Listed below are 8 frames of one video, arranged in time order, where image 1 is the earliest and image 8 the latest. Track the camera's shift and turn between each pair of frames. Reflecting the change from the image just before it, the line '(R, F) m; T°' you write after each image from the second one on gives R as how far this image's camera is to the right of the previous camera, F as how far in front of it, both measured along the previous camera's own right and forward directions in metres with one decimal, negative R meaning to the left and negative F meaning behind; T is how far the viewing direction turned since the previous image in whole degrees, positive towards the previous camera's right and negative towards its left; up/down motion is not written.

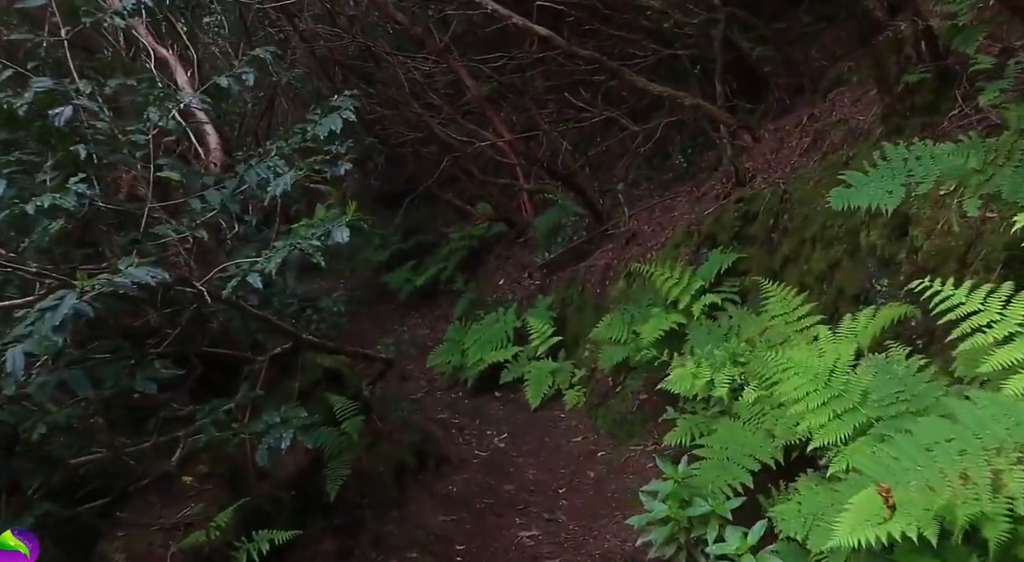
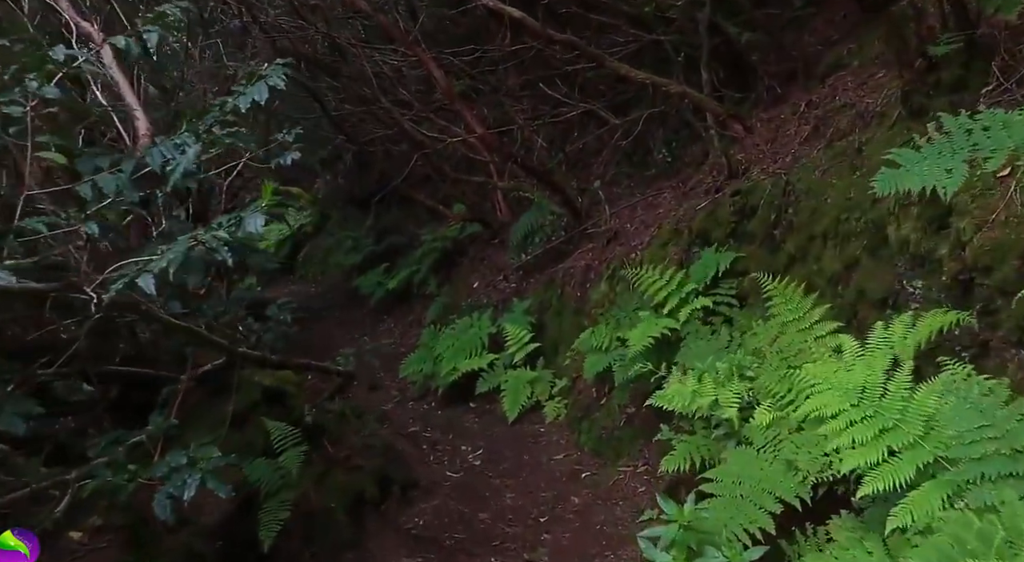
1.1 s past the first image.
(0.0, +0.7) m; +2°
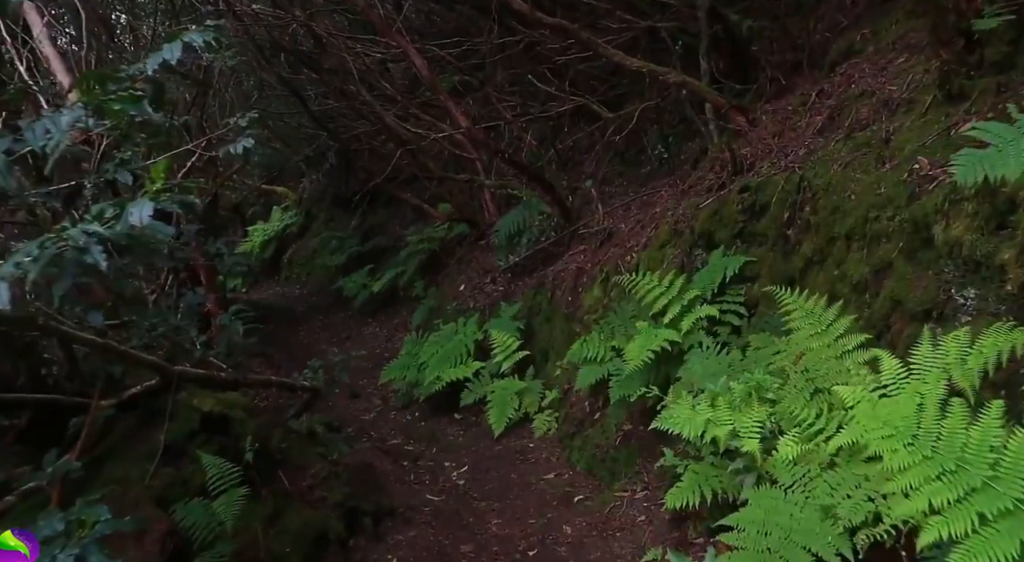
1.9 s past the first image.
(0.0, +0.6) m; +1°
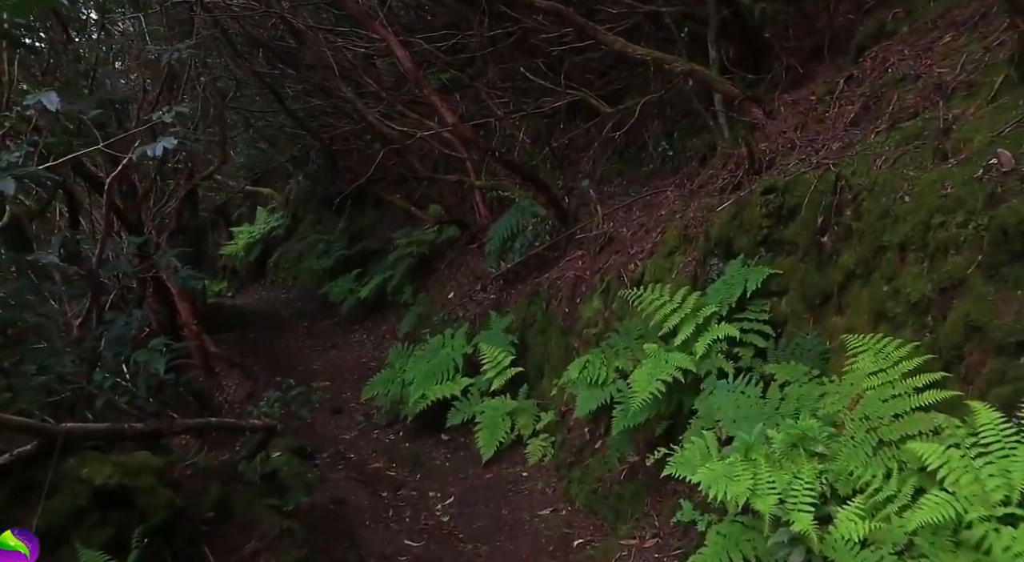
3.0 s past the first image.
(0.0, +0.7) m; 0°
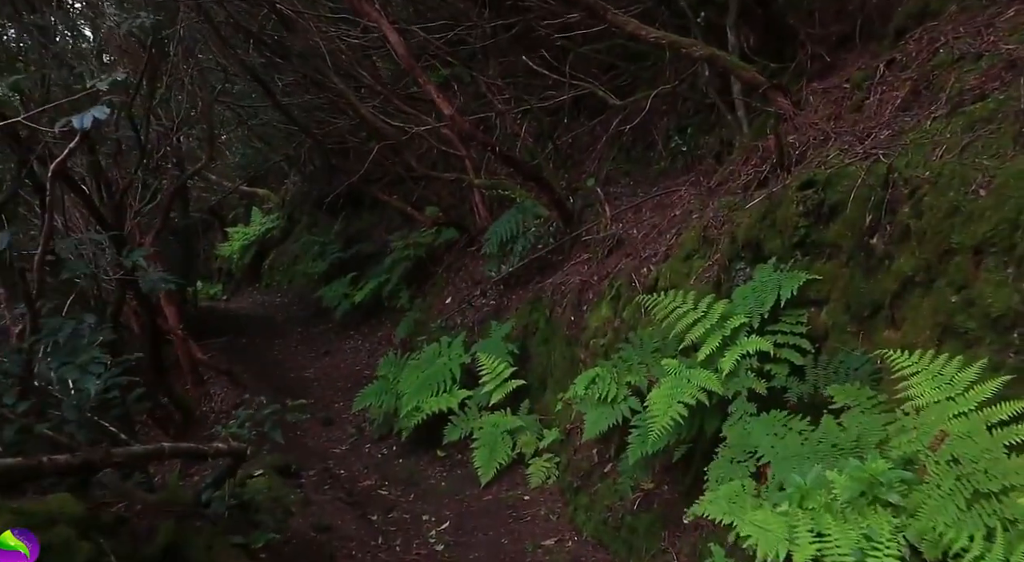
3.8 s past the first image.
(0.0, +0.6) m; 0°
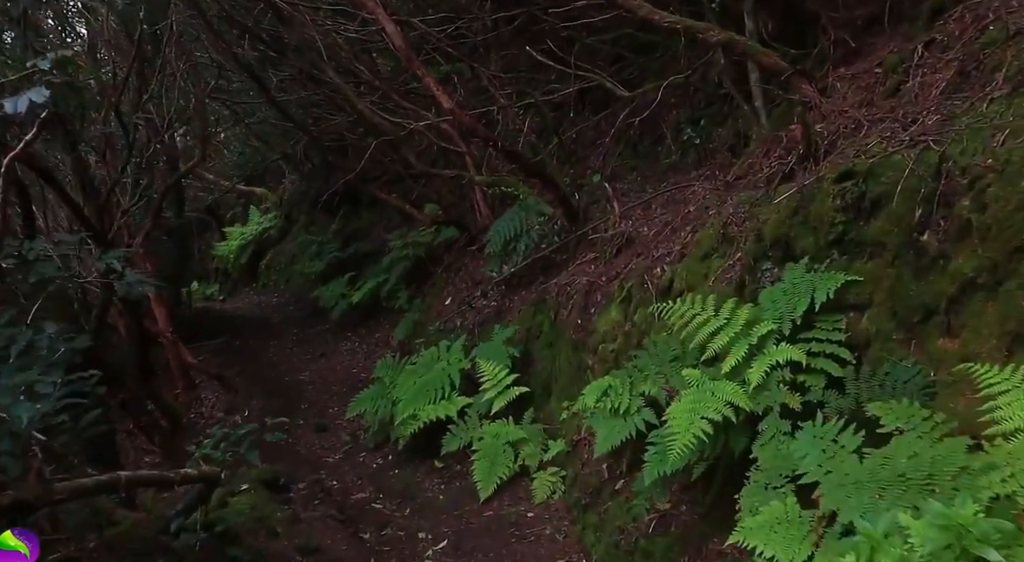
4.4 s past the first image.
(0.0, +0.4) m; 0°
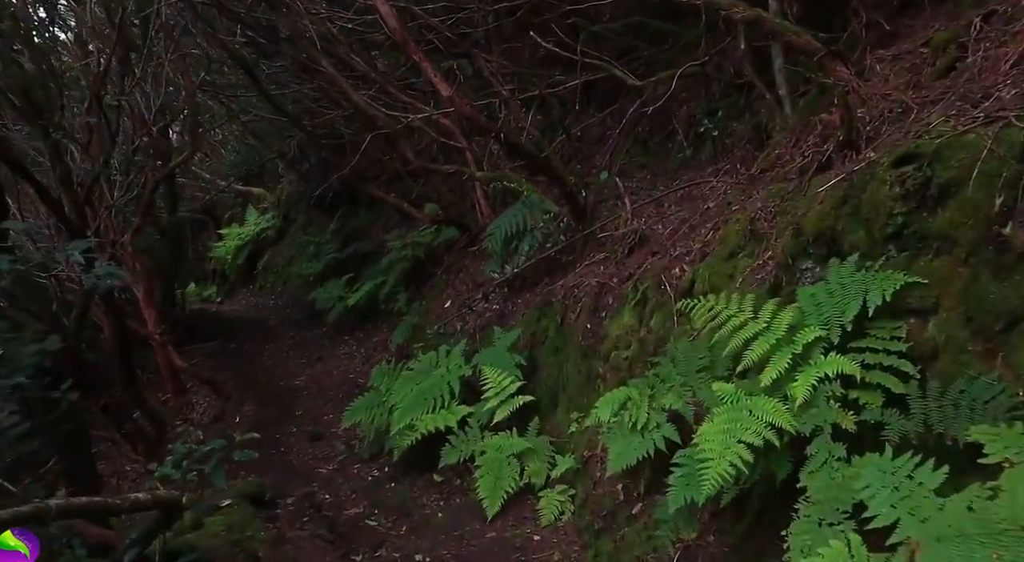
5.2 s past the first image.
(0.0, +0.5) m; 0°
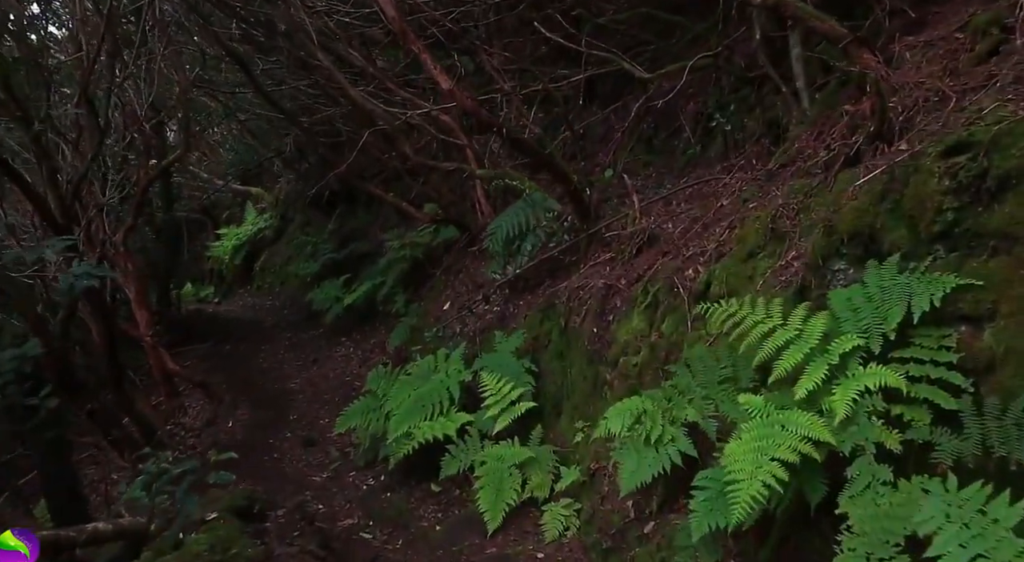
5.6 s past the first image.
(0.0, +0.3) m; 0°
